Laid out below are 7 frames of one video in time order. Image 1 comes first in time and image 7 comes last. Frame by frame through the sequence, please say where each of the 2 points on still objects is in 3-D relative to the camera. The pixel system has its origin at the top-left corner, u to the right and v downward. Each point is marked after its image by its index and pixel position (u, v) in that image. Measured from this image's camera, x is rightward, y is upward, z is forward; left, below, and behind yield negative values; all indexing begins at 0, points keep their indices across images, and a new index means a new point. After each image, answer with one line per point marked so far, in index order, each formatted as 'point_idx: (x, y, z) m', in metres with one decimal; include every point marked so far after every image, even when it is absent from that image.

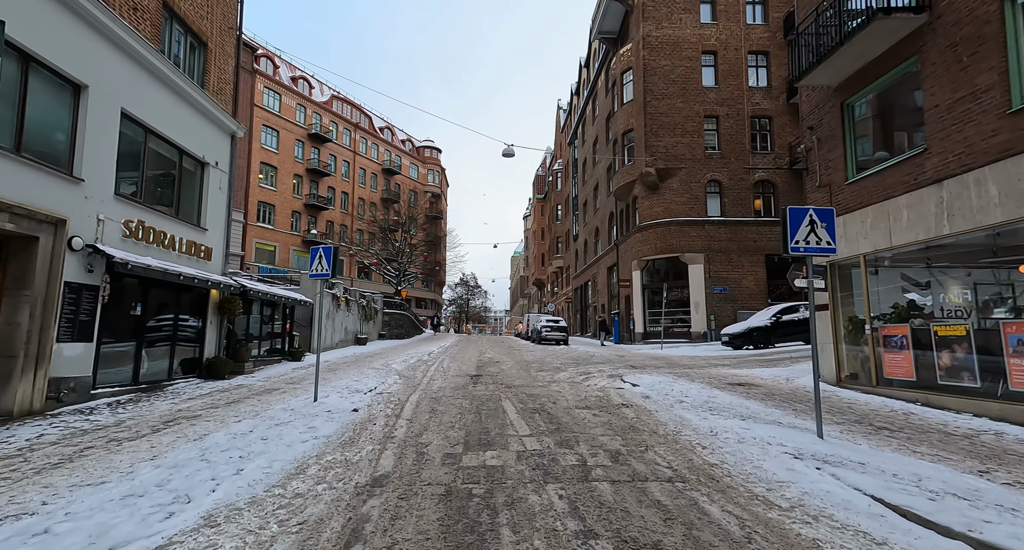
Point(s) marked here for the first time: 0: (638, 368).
0: (+3.8, -2.8, +13.7) m
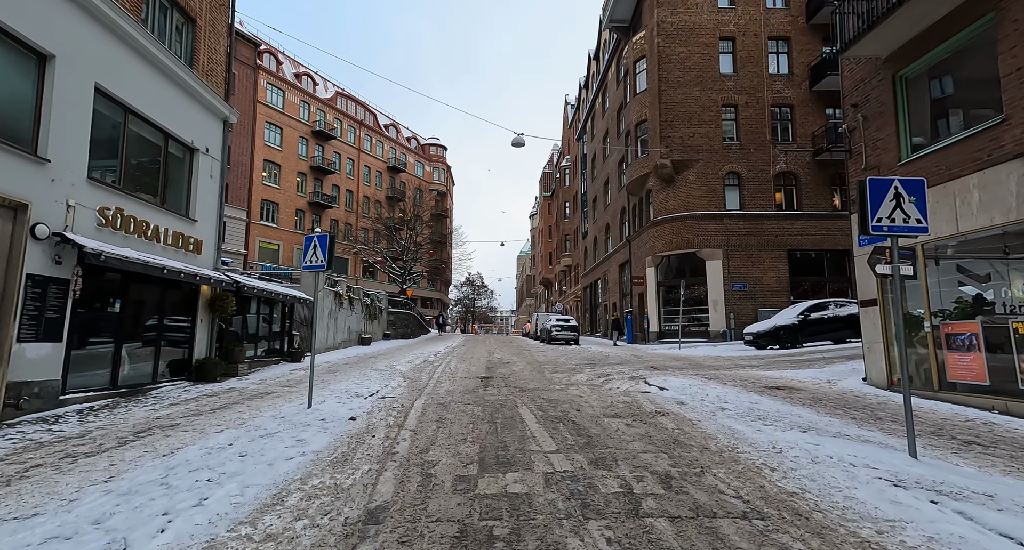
0: (+4.1, -2.7, +12.7) m
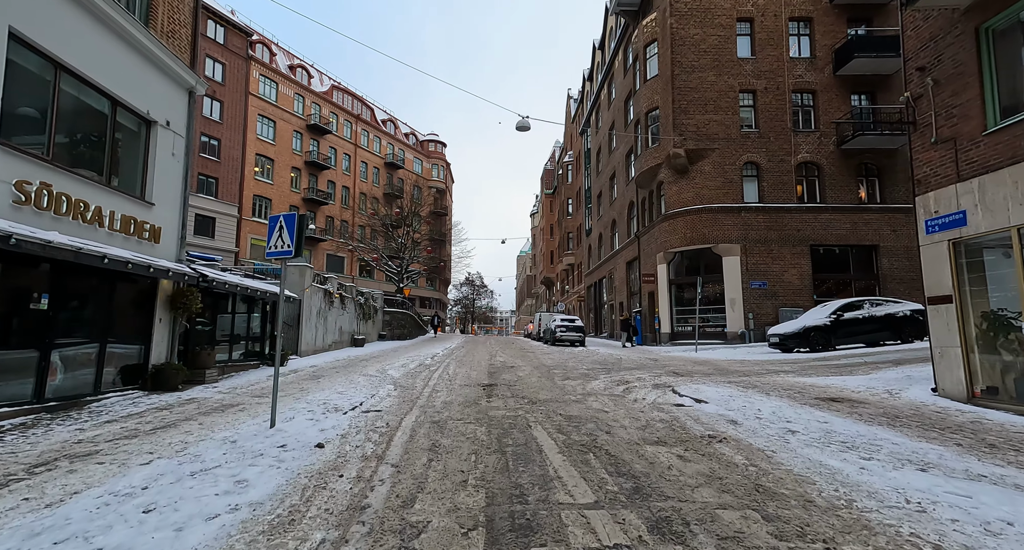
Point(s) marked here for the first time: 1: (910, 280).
0: (+4.3, -2.5, +11.3) m
1: (+17.1, -0.2, +19.5) m
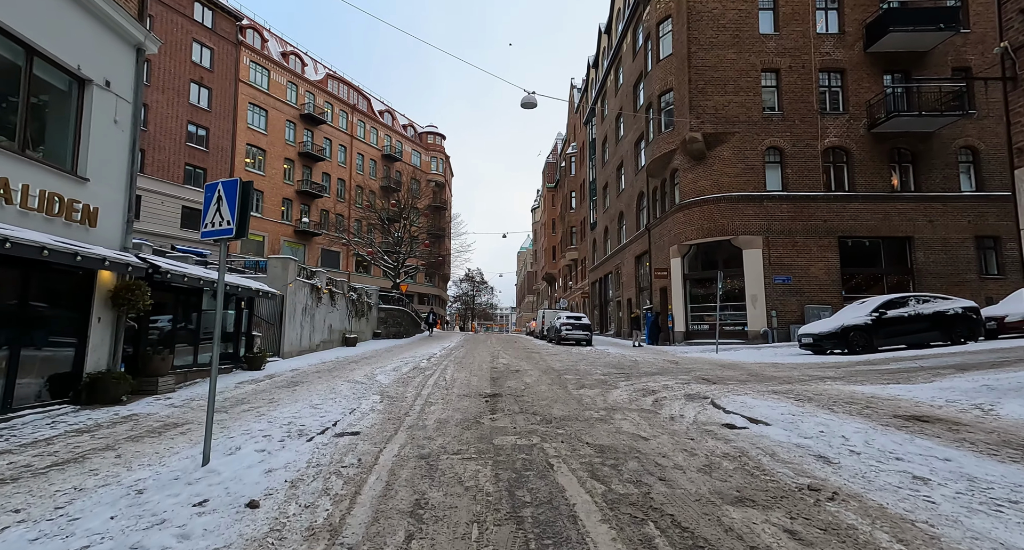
0: (+4.4, -2.3, +9.8) m
1: (+17.2, 0.0, +17.9) m
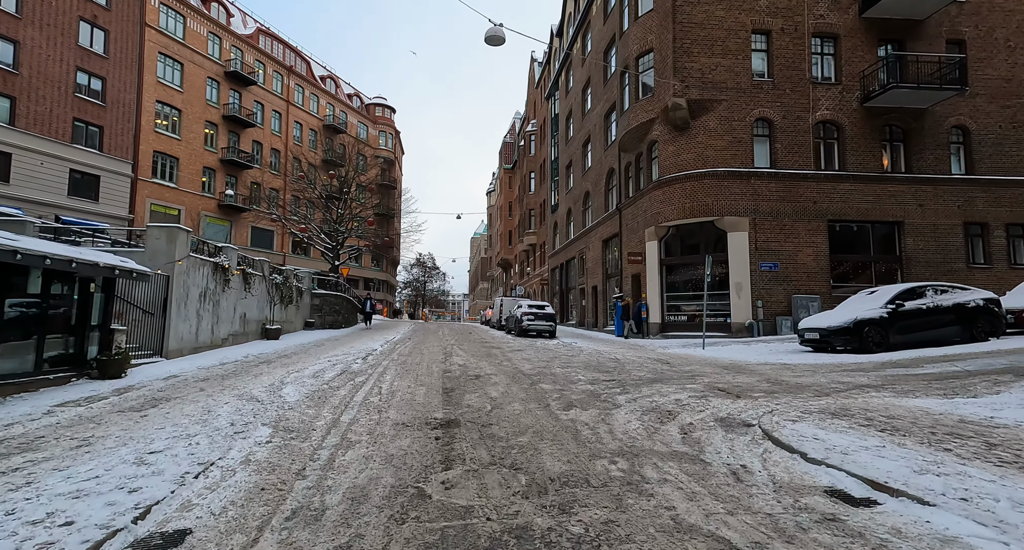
0: (+3.8, -2.0, +7.5) m
1: (+15.7, +0.4, +16.8) m
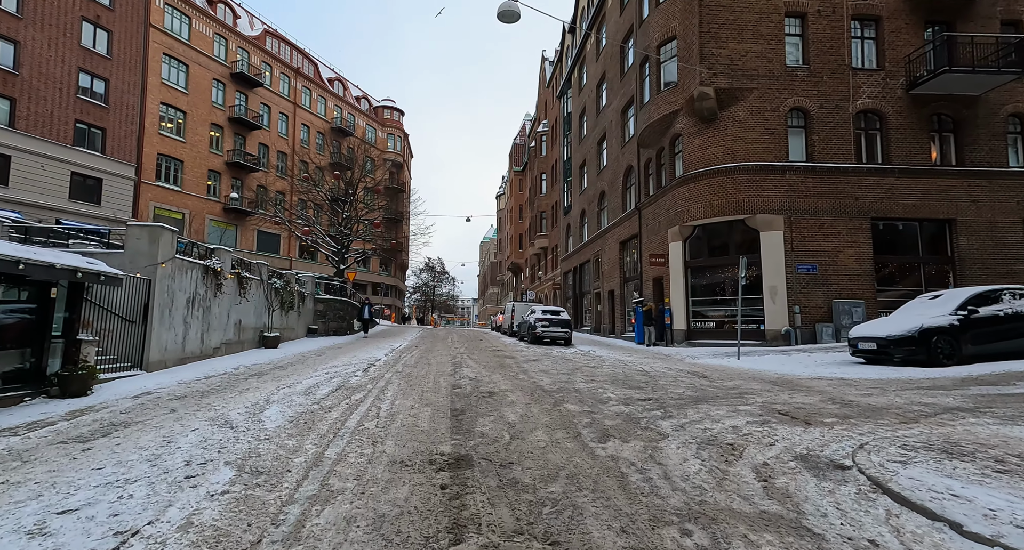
0: (+4.1, -2.0, +6.1) m
1: (+16.2, +0.4, +15.3) m
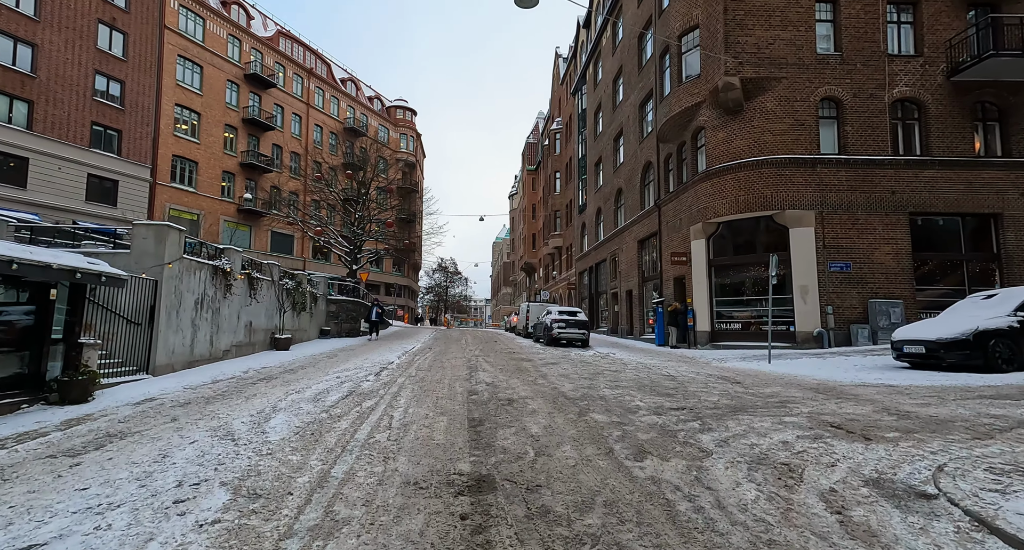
0: (+4.4, -2.0, +5.5) m
1: (+16.7, +0.4, +14.3) m
